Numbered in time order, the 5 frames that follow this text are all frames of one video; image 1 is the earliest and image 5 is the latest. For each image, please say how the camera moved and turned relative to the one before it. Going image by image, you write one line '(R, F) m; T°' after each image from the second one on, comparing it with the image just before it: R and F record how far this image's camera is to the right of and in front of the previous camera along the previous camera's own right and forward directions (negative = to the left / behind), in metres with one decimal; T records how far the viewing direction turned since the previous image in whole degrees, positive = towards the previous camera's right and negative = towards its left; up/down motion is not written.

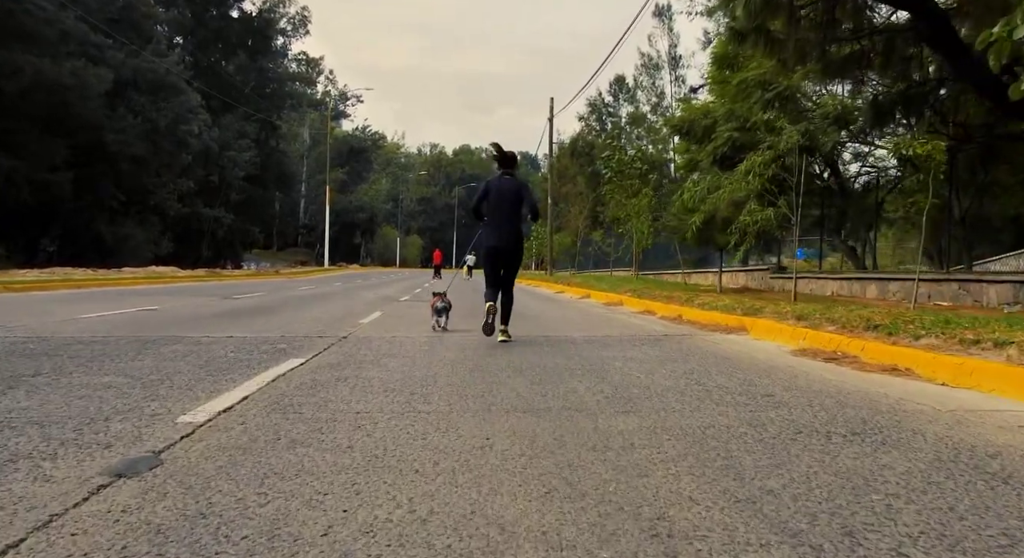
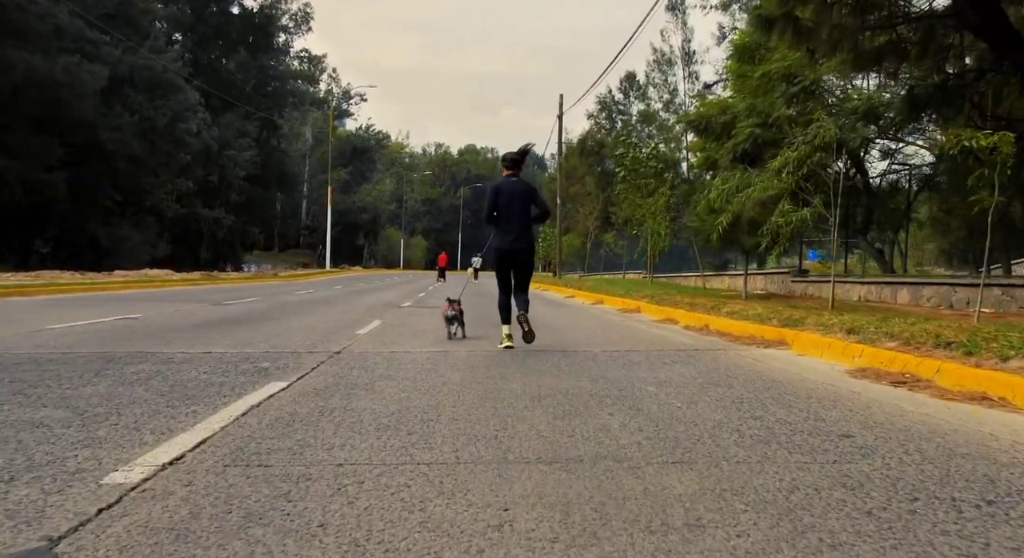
(-0.1, +1.3) m; 0°
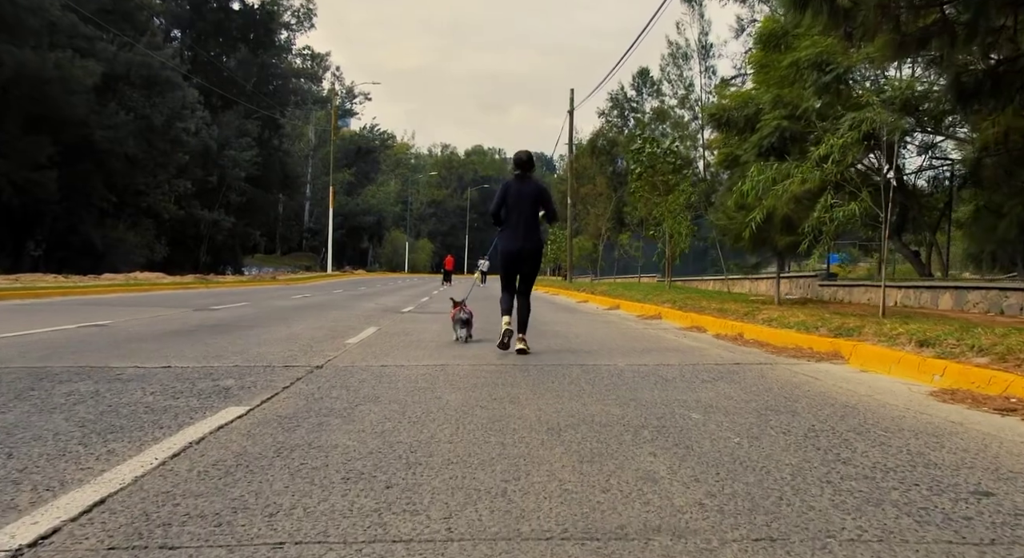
(0.0, +1.5) m; 0°
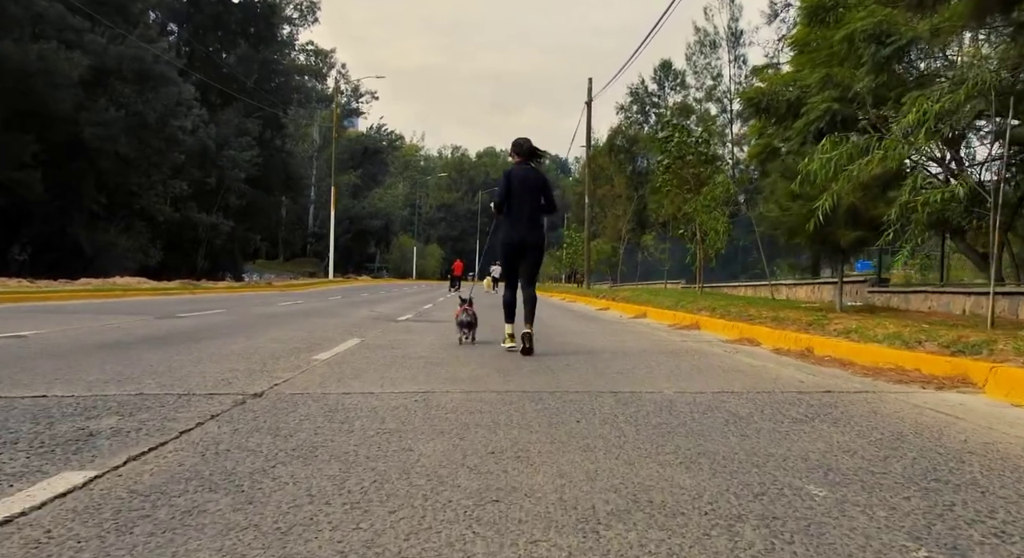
(0.0, +2.4) m; -1°
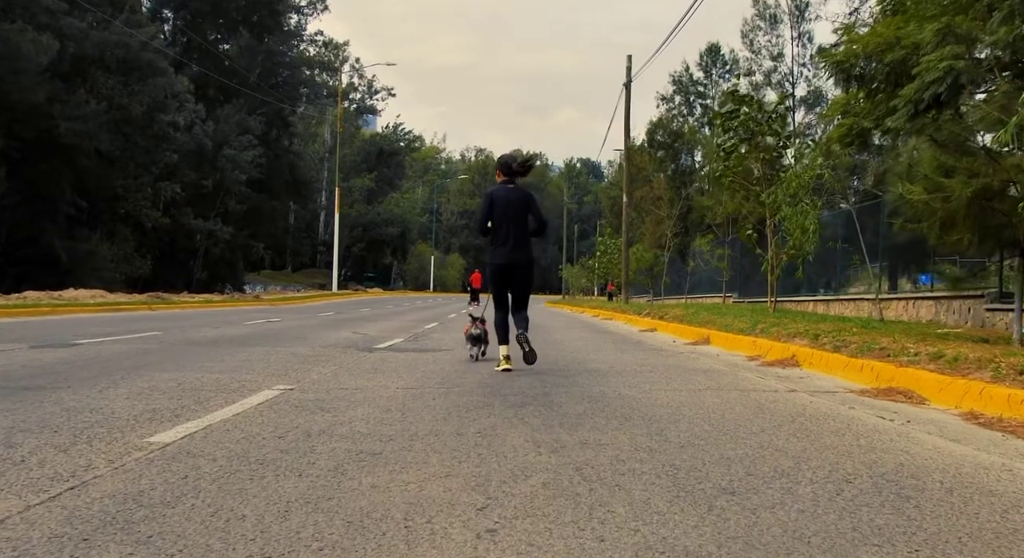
(+0.2, +4.3) m; -2°
